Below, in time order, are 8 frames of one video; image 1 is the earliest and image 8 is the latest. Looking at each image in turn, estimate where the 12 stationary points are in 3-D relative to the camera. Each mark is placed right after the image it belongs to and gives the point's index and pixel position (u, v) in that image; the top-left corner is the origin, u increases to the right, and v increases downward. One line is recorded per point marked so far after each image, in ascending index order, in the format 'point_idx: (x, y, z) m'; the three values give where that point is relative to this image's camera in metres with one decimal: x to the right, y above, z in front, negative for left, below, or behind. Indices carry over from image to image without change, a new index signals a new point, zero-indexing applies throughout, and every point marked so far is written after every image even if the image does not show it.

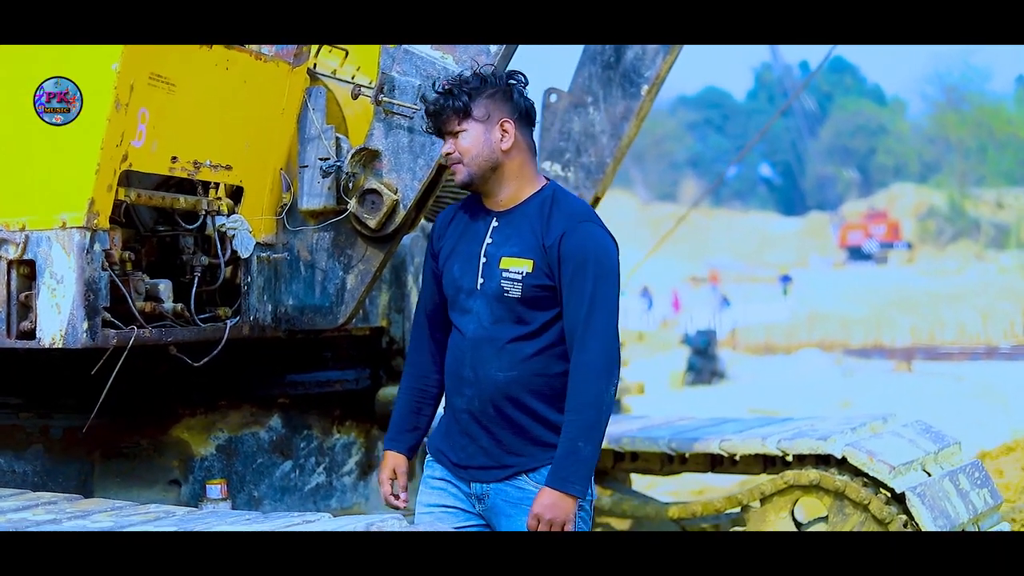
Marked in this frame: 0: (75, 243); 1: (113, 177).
0: (-0.9, +0.1, +3.4) m
1: (-0.9, +0.2, +3.5) m
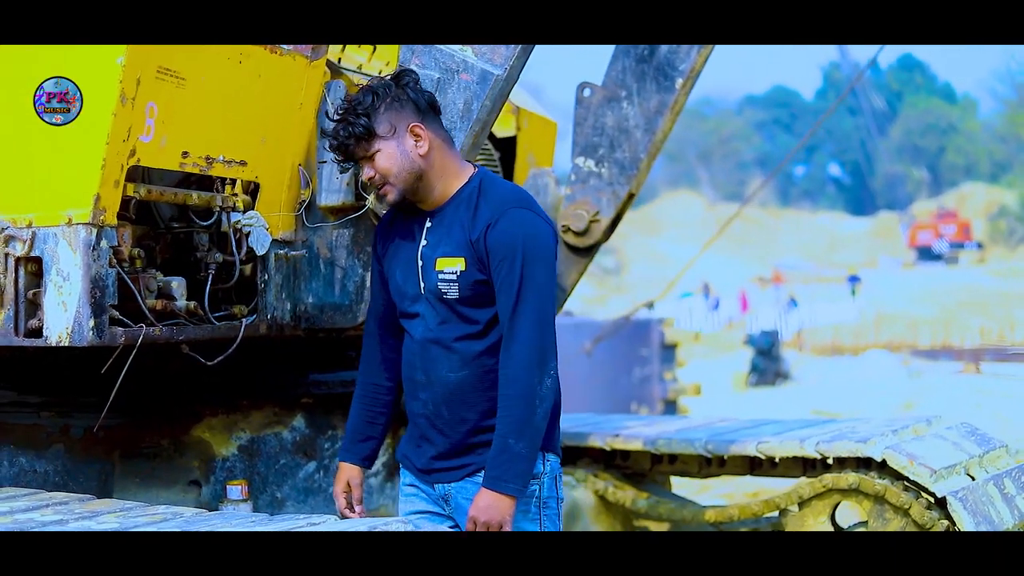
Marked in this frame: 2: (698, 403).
0: (-0.9, +0.1, +3.4) m
1: (-0.8, +0.2, +3.4) m
2: (+1.4, -0.9, +12.2) m
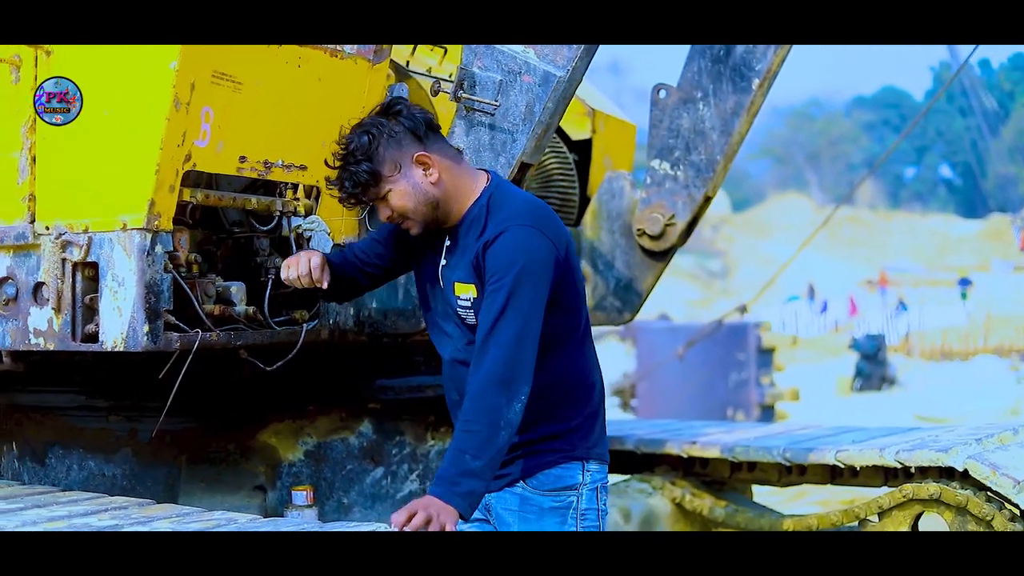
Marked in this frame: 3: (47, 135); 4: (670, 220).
0: (-0.8, +0.1, +3.4) m
1: (-0.7, +0.2, +3.4) m
2: (+2.1, -0.9, +12.0) m
3: (-1.0, +0.3, +3.5) m
4: (+0.5, +0.2, +5.1) m
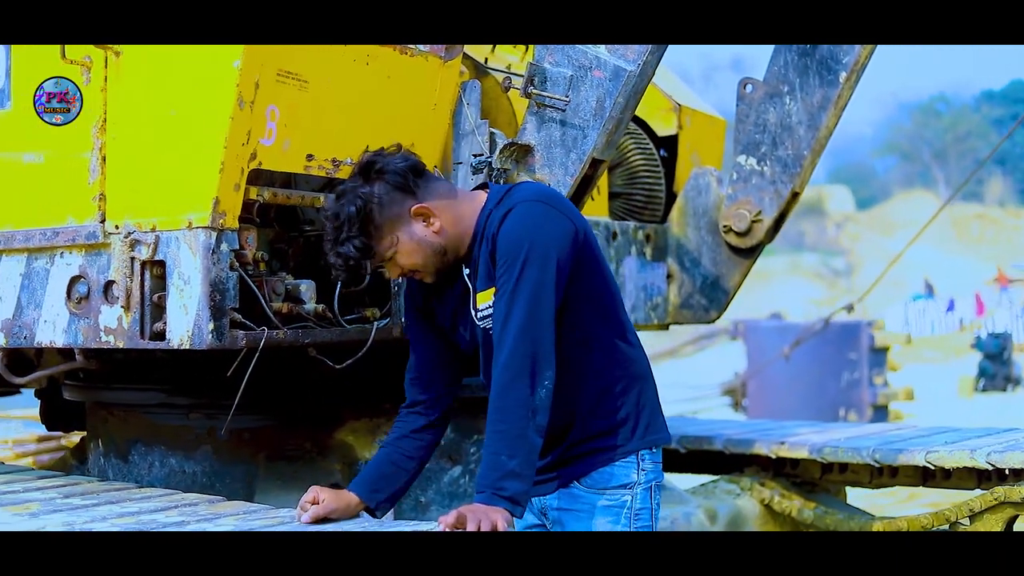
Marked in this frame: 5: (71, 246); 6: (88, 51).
0: (-0.6, +0.1, +3.4) m
1: (-0.6, +0.2, +3.4) m
2: (+2.9, -0.9, +11.8) m
3: (-0.9, +0.3, +3.6) m
4: (+0.7, +0.2, +5.0) m
5: (-1.0, +0.1, +3.6) m
6: (-0.9, +0.5, +3.6) m
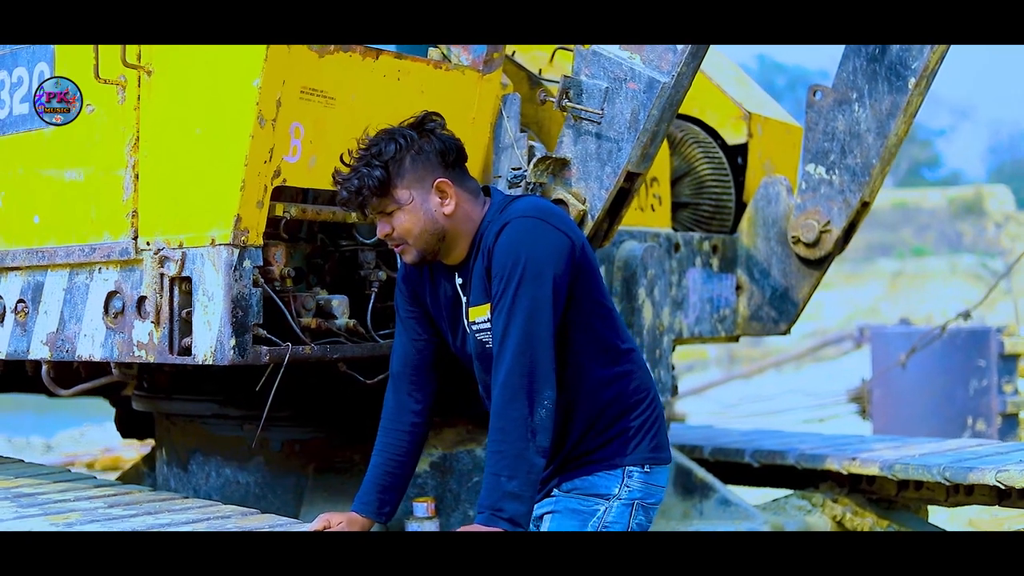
0: (-0.6, +0.1, +3.4) m
1: (-0.5, +0.2, +3.4) m
2: (+3.7, -0.9, +11.4) m
3: (-0.8, +0.3, +3.6) m
4: (+0.9, +0.2, +4.9) m
5: (-0.9, +0.1, +3.7) m
6: (-0.9, +0.5, +3.6) m
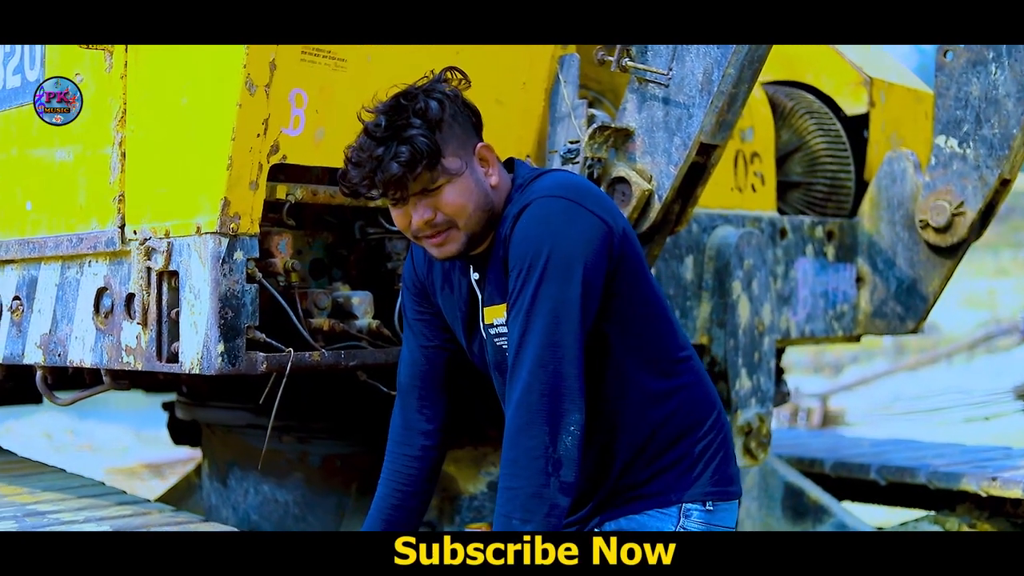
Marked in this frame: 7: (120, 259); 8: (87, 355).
0: (-0.5, +0.1, +2.9) m
1: (-0.5, +0.2, +2.9) m
2: (+4.6, -0.8, +10.4) m
3: (-0.7, +0.3, +3.1) m
4: (+1.1, +0.2, +4.2) m
5: (-0.8, +0.1, +3.2) m
6: (-0.8, +0.5, +3.2) m
7: (-0.8, +0.1, +3.1) m
8: (-0.8, -0.1, +3.3) m
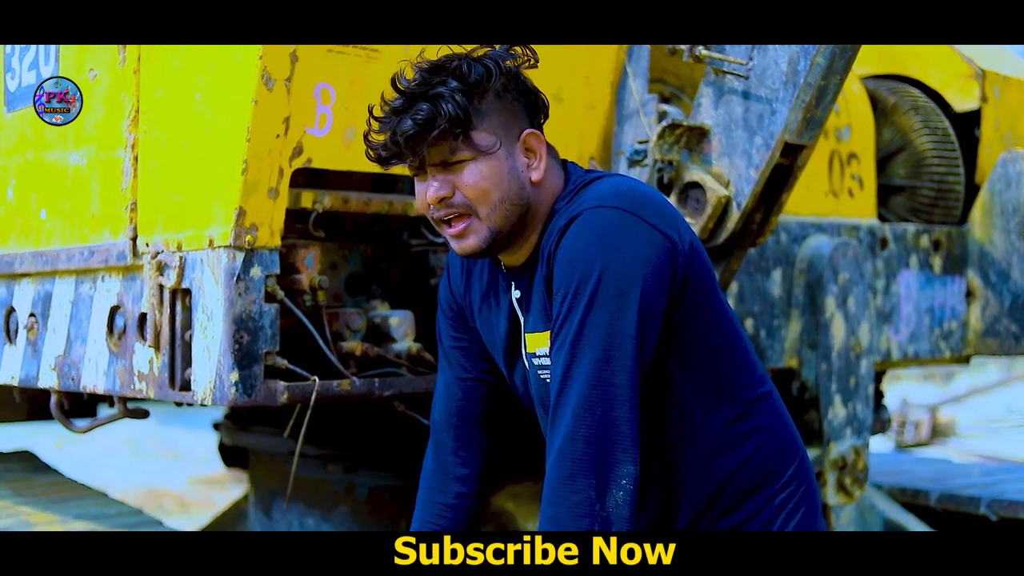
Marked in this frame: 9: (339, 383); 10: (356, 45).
0: (-0.5, 0.0, +2.6) m
1: (-0.4, +0.2, +2.6) m
2: (+5.2, -0.9, +9.7) m
3: (-0.6, +0.3, +2.8) m
4: (+1.3, +0.2, +3.7) m
5: (-0.7, 0.0, +2.9) m
6: (-0.7, +0.5, +2.8) m
7: (-0.7, 0.0, +2.8) m
8: (-0.7, -0.2, +2.9) m
9: (-0.3, -0.2, +2.7) m
10: (-0.3, +0.4, +2.6) m
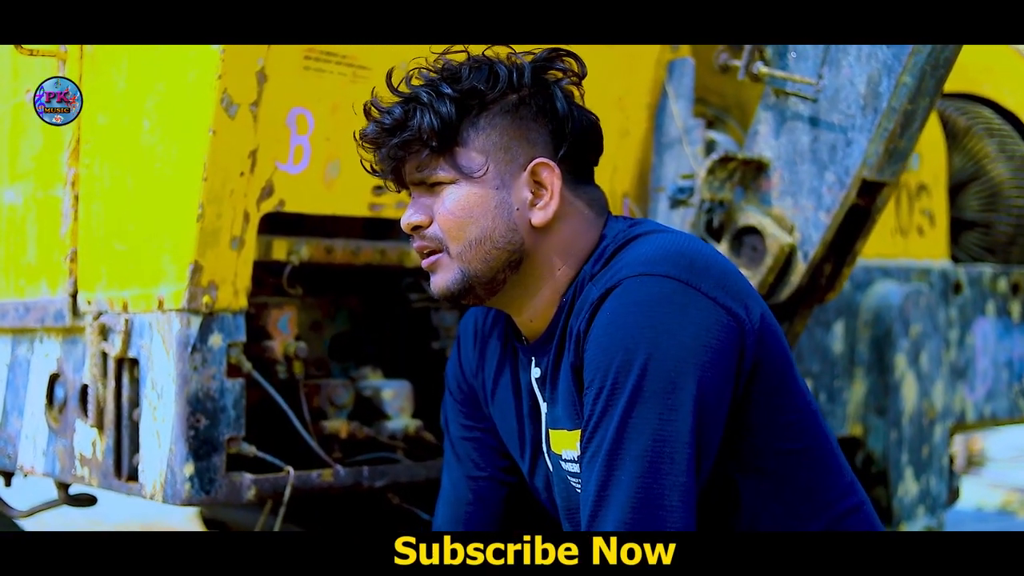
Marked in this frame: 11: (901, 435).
0: (-0.4, -0.1, +2.1) m
1: (-0.3, +0.1, +2.1) m
2: (+5.2, -1.0, +9.2) m
3: (-0.6, +0.2, +2.3) m
4: (+1.3, +0.1, +3.2) m
5: (-0.7, -0.1, +2.4) m
6: (-0.7, +0.4, +2.4) m
7: (-0.6, -0.1, +2.3) m
8: (-0.7, -0.3, +2.5) m
9: (-0.3, -0.2, +2.2) m
10: (-0.2, +0.3, +2.2) m
11: (+0.7, -0.3, +2.9) m
